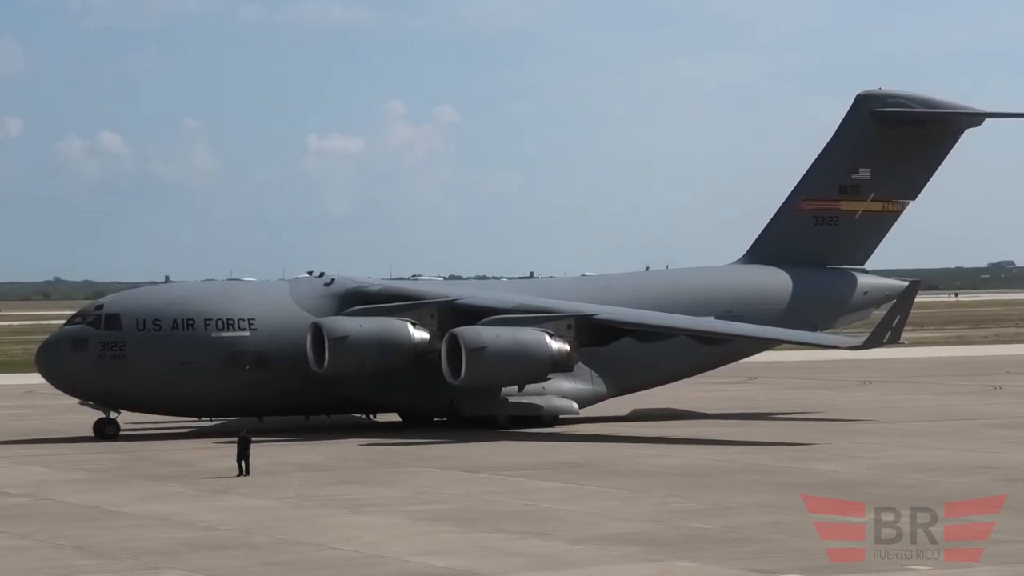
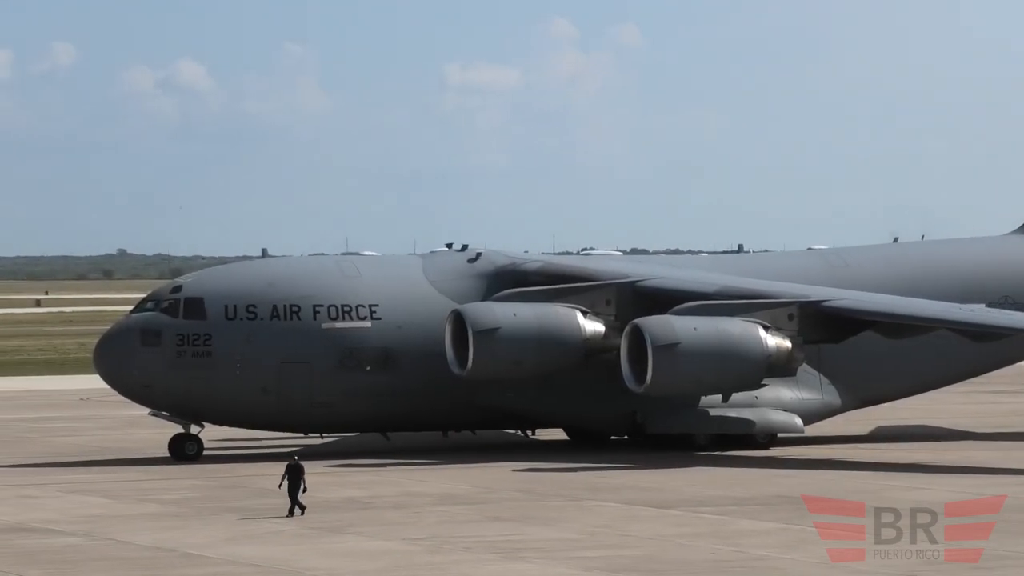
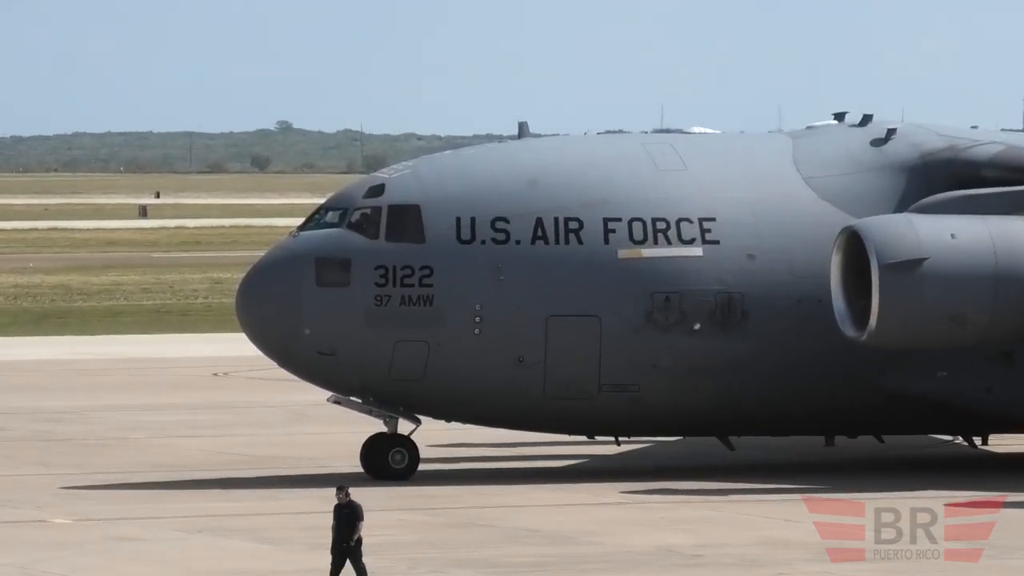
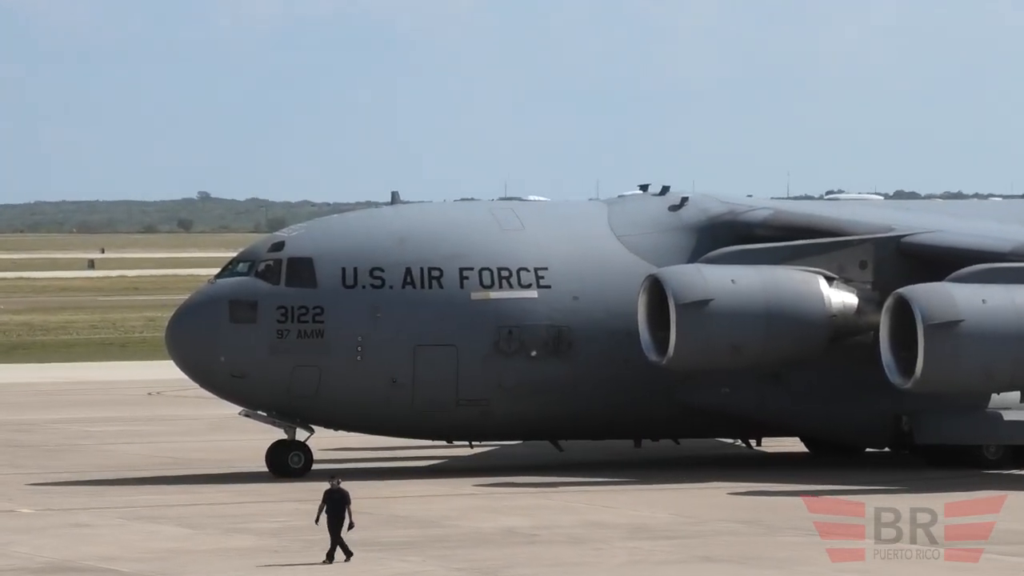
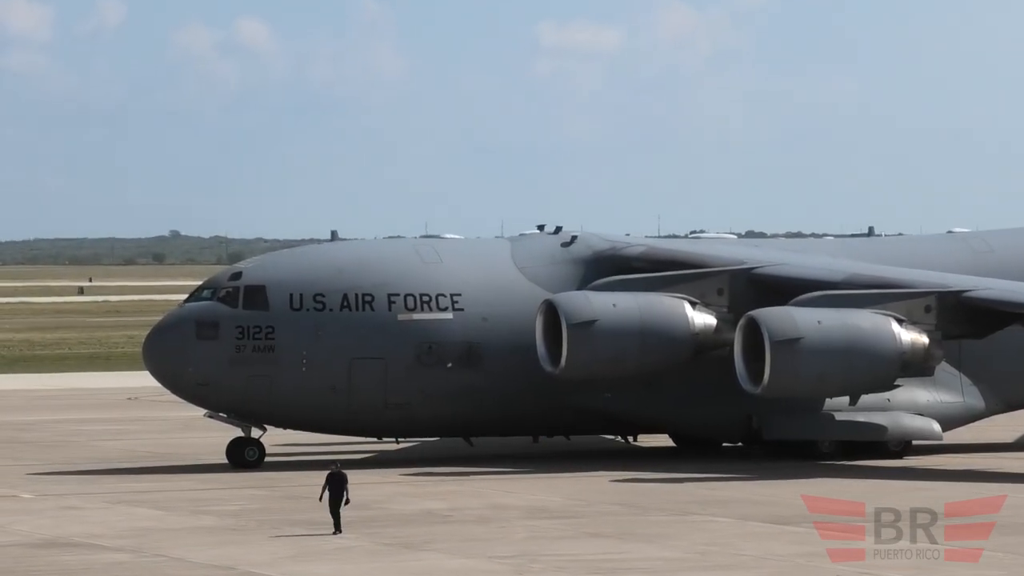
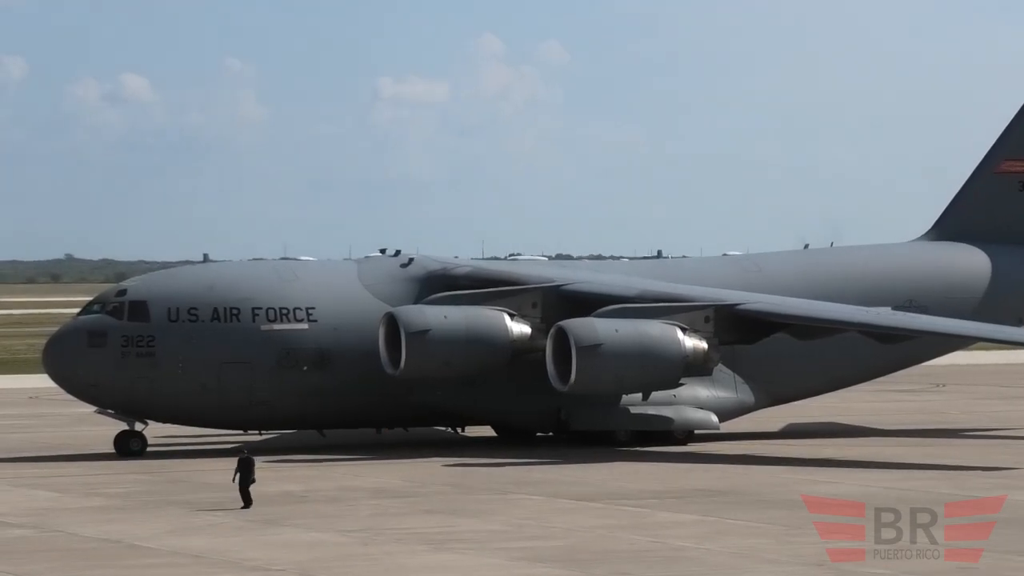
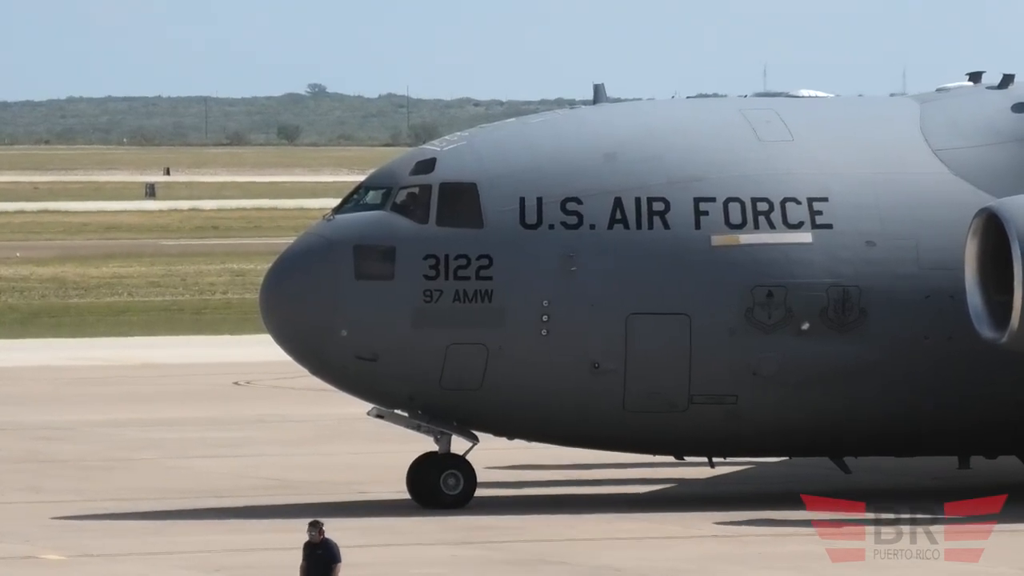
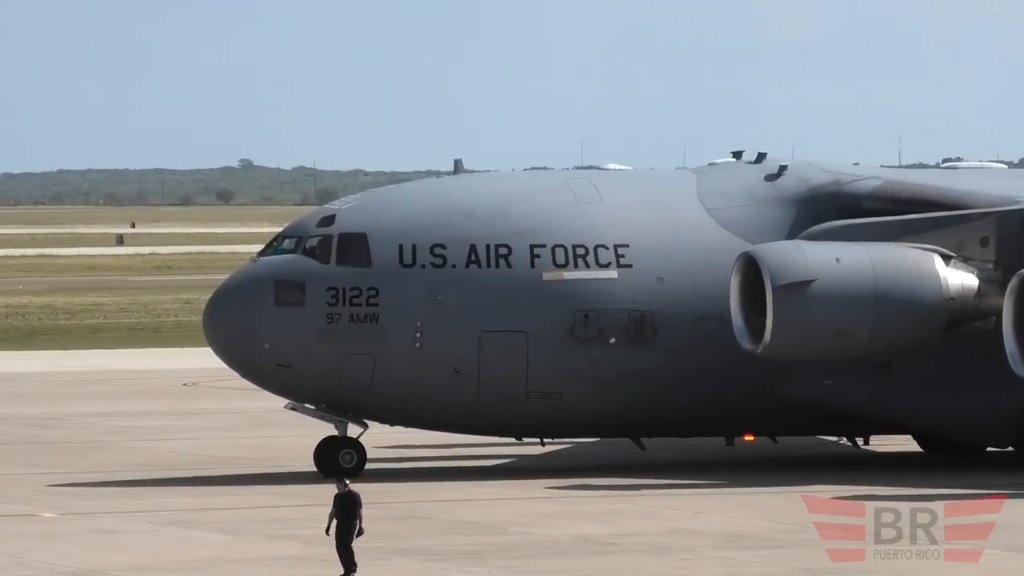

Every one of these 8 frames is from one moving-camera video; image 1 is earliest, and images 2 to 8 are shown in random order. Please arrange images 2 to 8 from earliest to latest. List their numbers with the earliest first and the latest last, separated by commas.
6, 2, 5, 4, 8, 3, 7
